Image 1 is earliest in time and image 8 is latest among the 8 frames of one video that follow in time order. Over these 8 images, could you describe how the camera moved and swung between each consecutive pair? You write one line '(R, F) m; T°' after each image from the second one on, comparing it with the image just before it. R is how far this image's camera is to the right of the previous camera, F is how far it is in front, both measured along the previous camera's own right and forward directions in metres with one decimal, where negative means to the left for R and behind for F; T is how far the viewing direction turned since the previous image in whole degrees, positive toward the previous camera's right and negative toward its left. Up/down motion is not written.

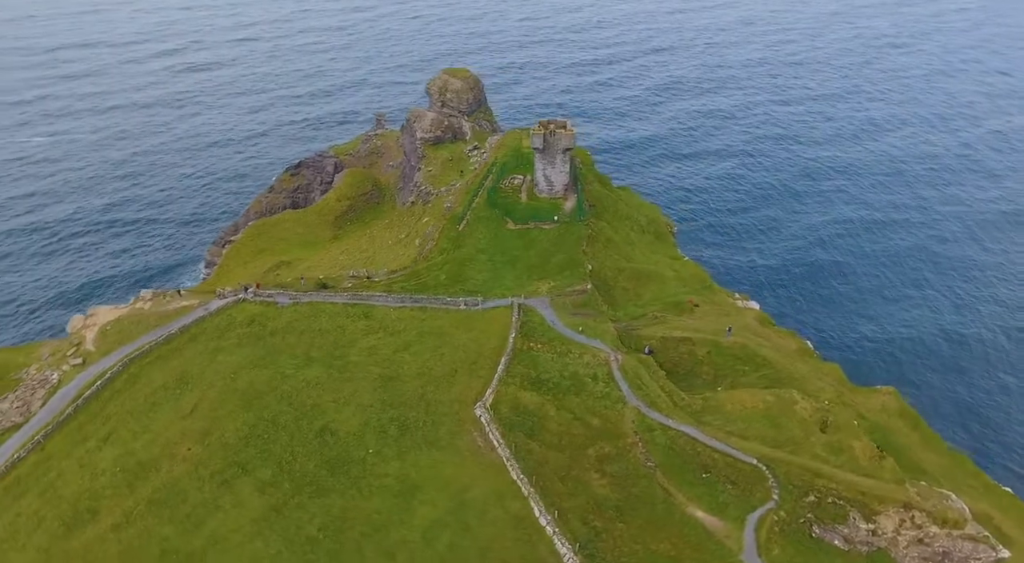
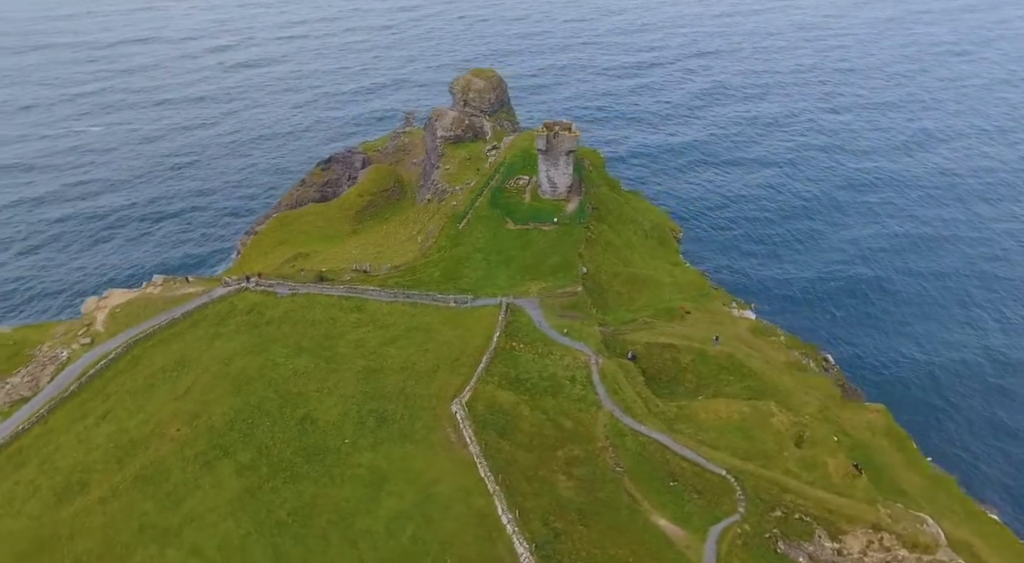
(+3.2, -0.1) m; -4°
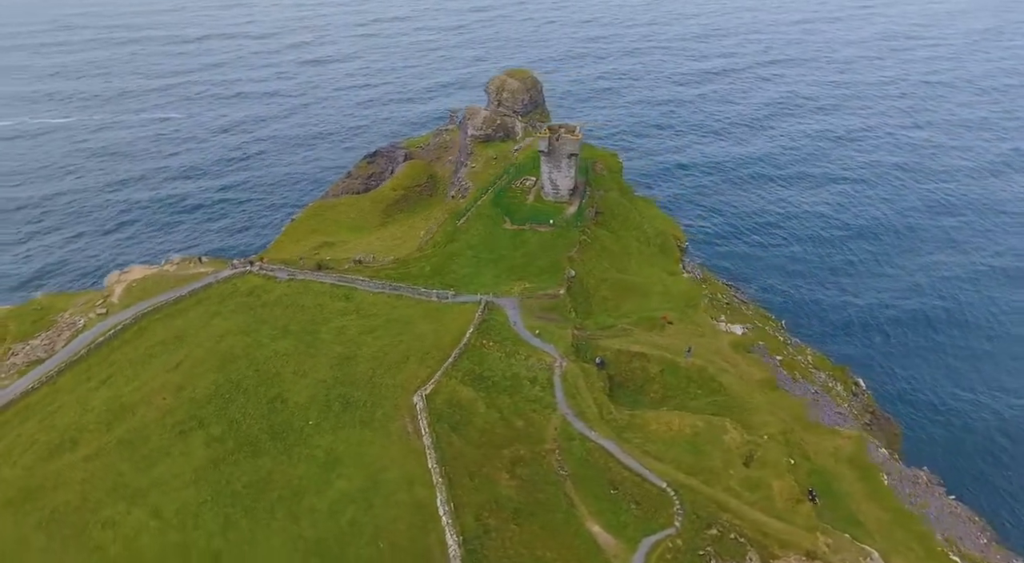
(+5.3, -0.1) m; -6°
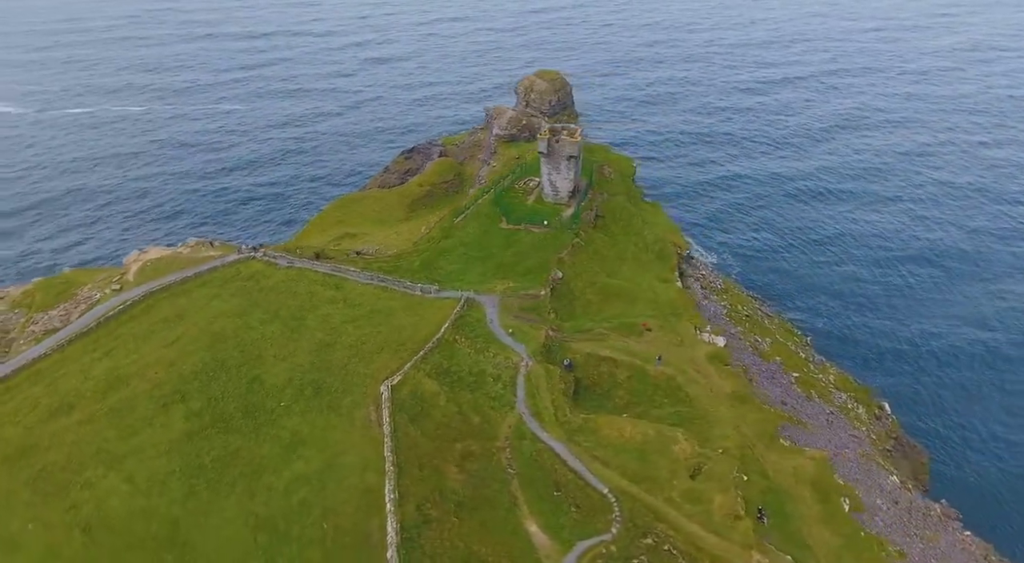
(+4.7, -0.2) m; -5°
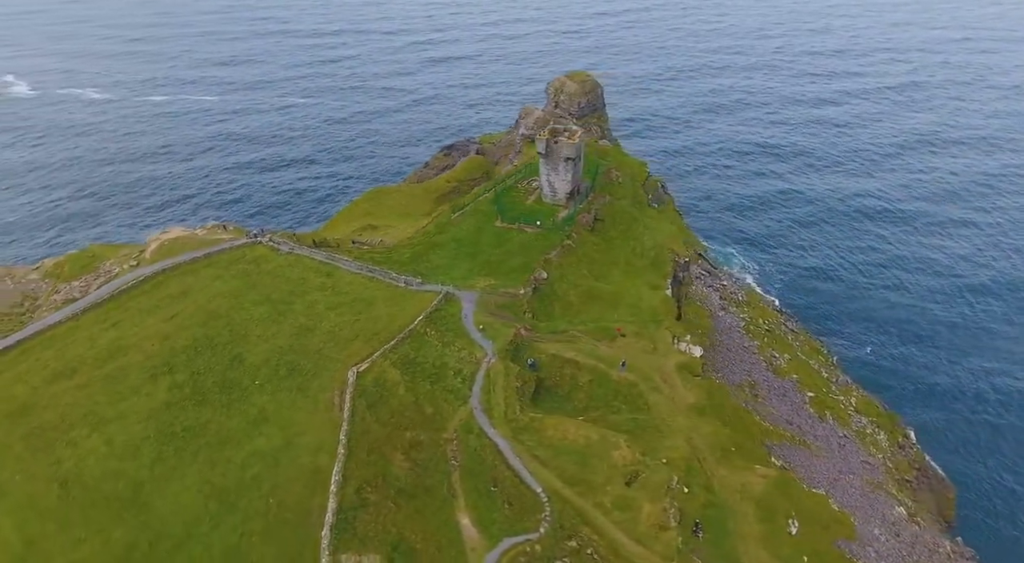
(+5.2, -0.1) m; -5°
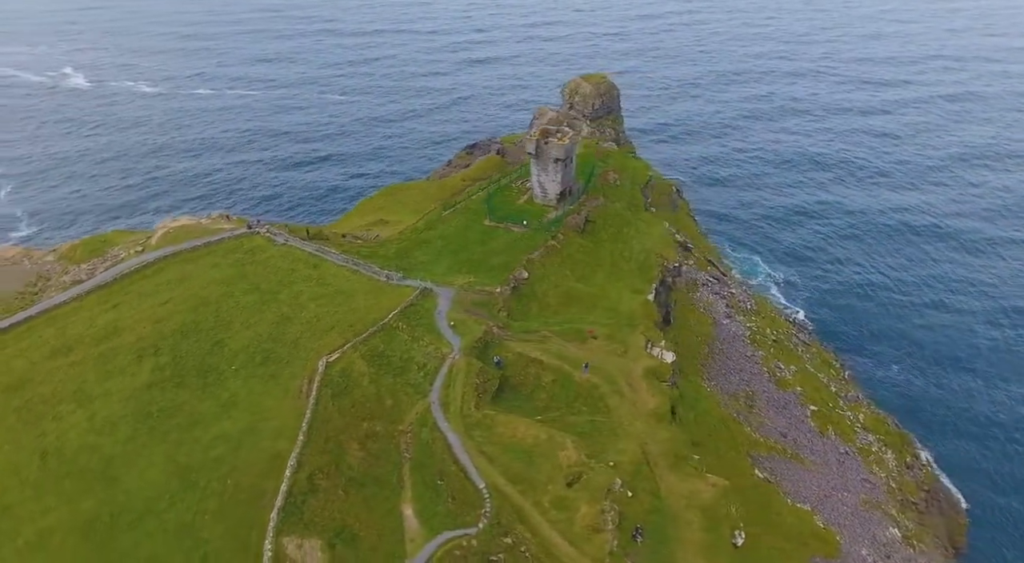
(+4.1, -0.1) m; -3°
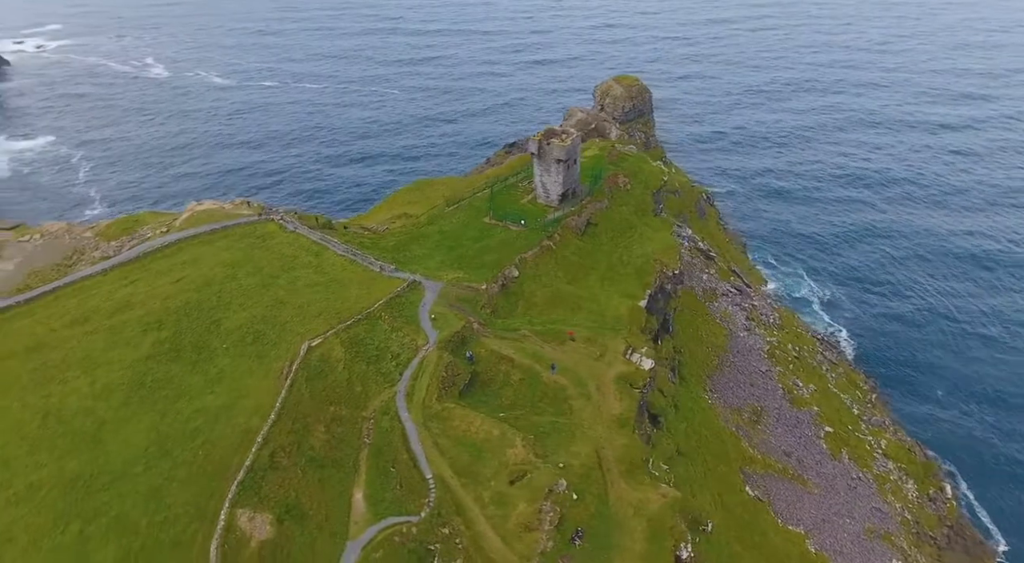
(+4.7, -0.1) m; -5°
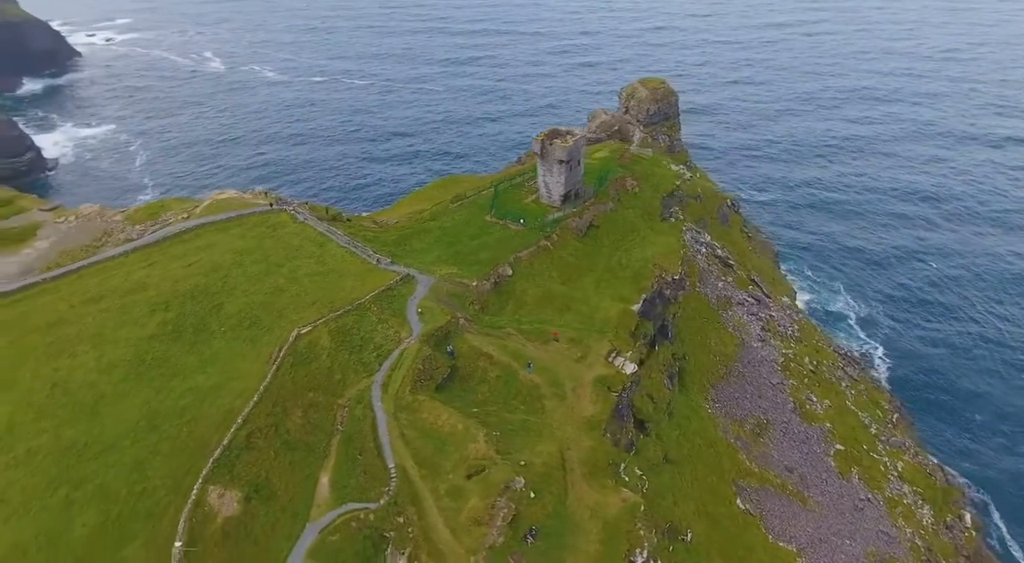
(+3.6, -0.1) m; -4°
